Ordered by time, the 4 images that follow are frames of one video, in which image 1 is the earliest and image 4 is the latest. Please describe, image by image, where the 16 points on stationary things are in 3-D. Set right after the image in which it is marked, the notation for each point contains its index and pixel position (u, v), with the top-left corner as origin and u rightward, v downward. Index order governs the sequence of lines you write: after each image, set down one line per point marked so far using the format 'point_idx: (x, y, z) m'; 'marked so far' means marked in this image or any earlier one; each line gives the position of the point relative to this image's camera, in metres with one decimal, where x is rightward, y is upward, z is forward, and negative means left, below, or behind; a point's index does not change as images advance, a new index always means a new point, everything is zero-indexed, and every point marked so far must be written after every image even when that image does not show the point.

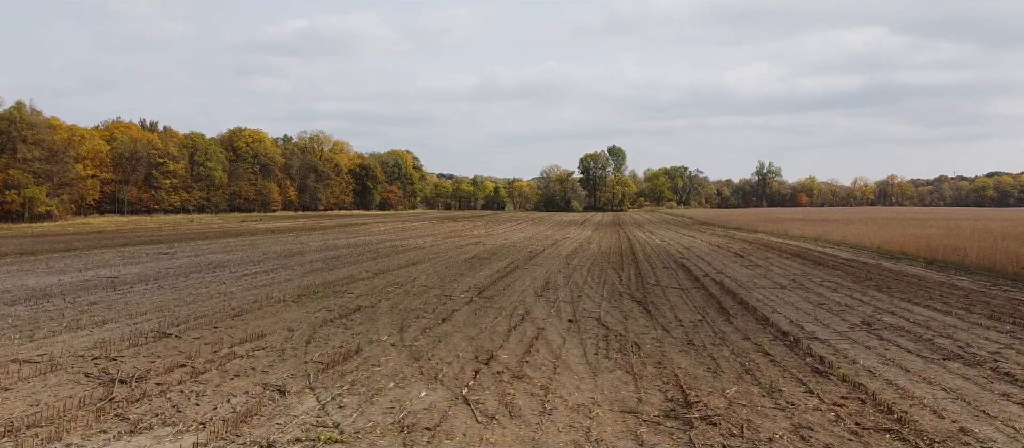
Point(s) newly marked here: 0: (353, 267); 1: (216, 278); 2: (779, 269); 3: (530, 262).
0: (-2.5, -0.7, +12.5) m
1: (-4.1, -0.8, +10.9) m
2: (+3.9, -0.7, +11.3) m
3: (+0.3, -0.7, +13.4) m
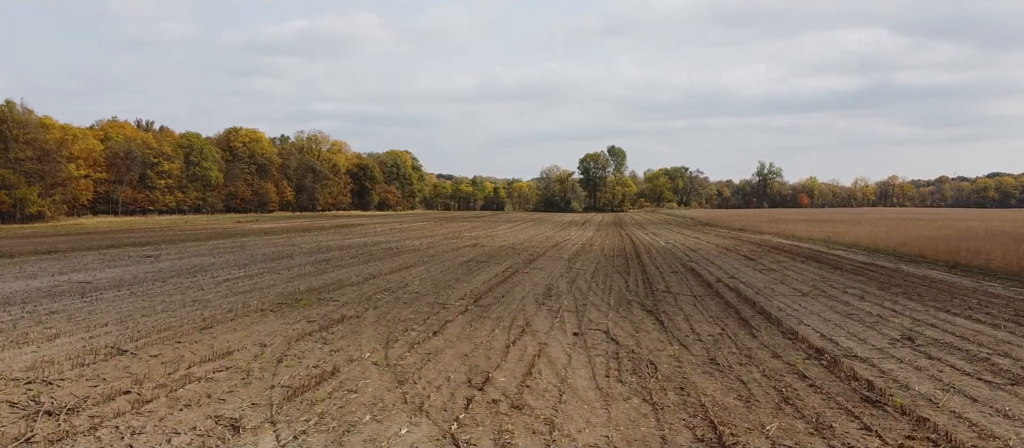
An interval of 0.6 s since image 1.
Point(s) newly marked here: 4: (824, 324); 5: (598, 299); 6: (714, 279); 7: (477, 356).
0: (-2.5, -0.7, +11.8) m
1: (-4.1, -0.8, +10.2) m
2: (+3.9, -0.7, +10.6) m
3: (+0.3, -0.7, +12.7) m
4: (+2.6, -0.8, +6.5) m
5: (+0.9, -0.8, +8.5) m
6: (+2.6, -0.7, +10.2) m
7: (-0.2, -0.9, +5.4) m
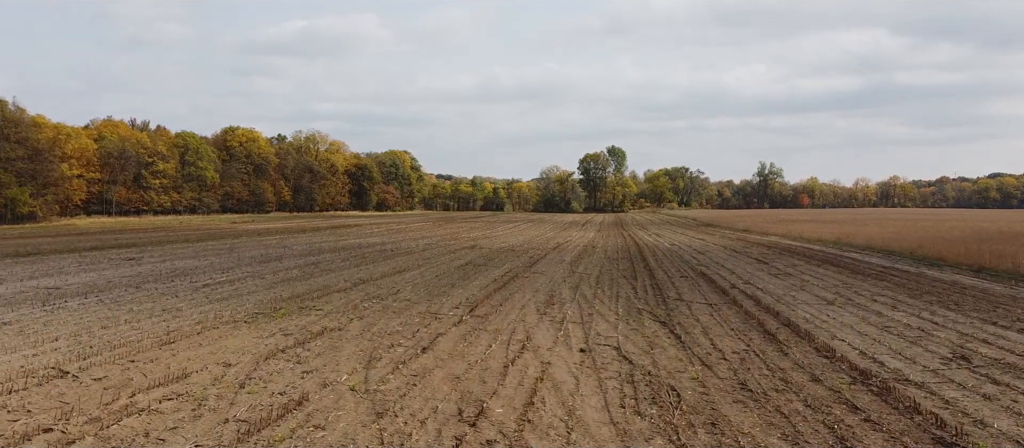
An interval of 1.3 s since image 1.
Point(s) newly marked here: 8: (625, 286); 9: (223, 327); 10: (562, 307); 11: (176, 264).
0: (-2.5, -0.7, +11.1) m
1: (-4.1, -0.8, +9.5) m
2: (+3.8, -0.7, +9.9) m
3: (+0.3, -0.7, +12.0) m
4: (+2.6, -0.9, +5.8) m
5: (+0.9, -0.8, +7.8) m
6: (+2.6, -0.7, +9.5) m
7: (-0.2, -0.9, +4.7) m
8: (+1.4, -0.8, +9.7) m
9: (-2.4, -0.9, +6.6) m
10: (+0.5, -0.8, +7.8) m
11: (-5.8, -0.7, +13.5) m
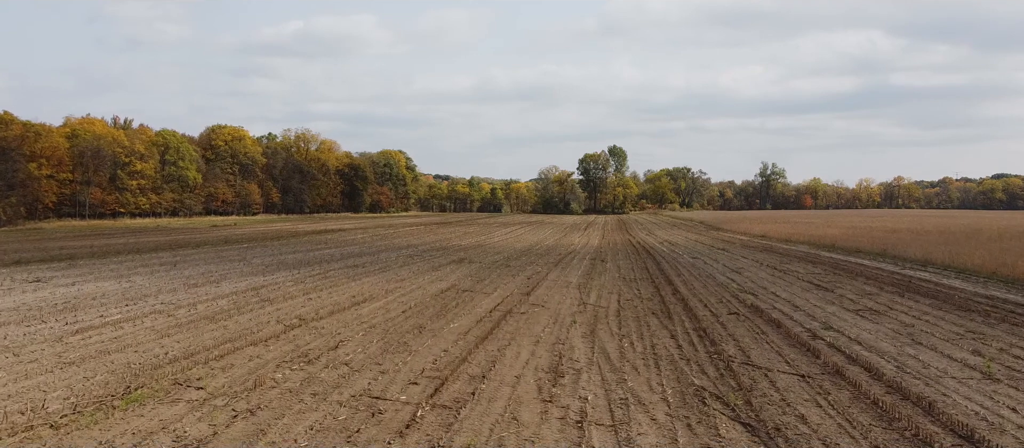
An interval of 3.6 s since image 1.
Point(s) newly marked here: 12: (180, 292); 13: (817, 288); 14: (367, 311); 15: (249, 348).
0: (-2.6, -0.9, +8.4) m
1: (-4.2, -1.0, +6.8) m
2: (+3.8, -0.9, +7.2) m
3: (+0.2, -0.9, +9.3) m
4: (+2.5, -1.0, +3.1) m
5: (+0.8, -1.0, +5.1) m
6: (+2.5, -0.9, +6.8) m
7: (-0.3, -1.1, +2.0) m
8: (+1.3, -1.0, +7.0) m
9: (-2.5, -1.1, +3.9) m
10: (+0.4, -1.0, +5.1) m
11: (-5.9, -0.9, +10.8) m
12: (-4.4, -0.9, +10.6) m
13: (+3.9, -0.8, +10.2) m
14: (-1.6, -0.9, +8.6) m
15: (-2.1, -1.0, +6.4) m
